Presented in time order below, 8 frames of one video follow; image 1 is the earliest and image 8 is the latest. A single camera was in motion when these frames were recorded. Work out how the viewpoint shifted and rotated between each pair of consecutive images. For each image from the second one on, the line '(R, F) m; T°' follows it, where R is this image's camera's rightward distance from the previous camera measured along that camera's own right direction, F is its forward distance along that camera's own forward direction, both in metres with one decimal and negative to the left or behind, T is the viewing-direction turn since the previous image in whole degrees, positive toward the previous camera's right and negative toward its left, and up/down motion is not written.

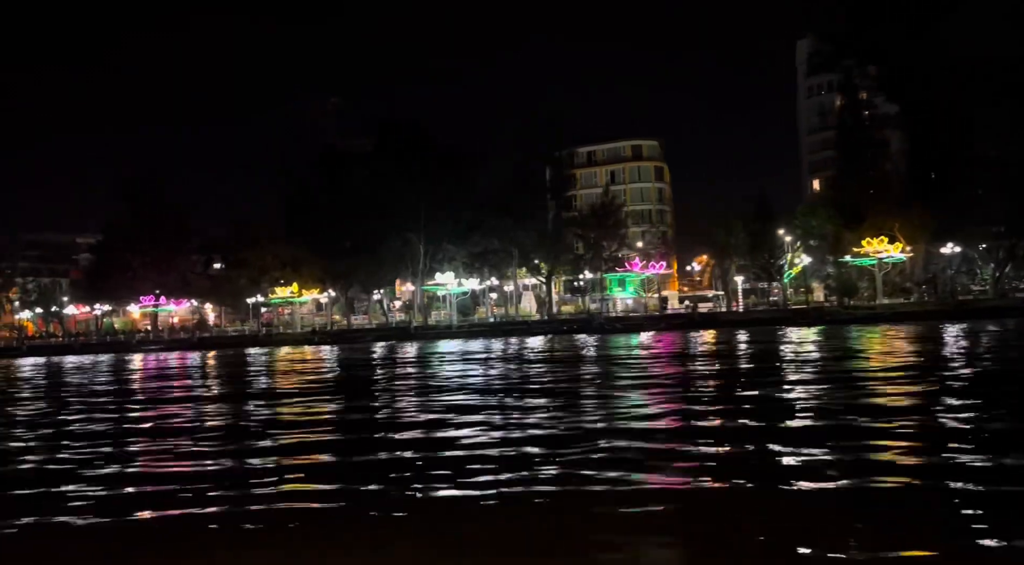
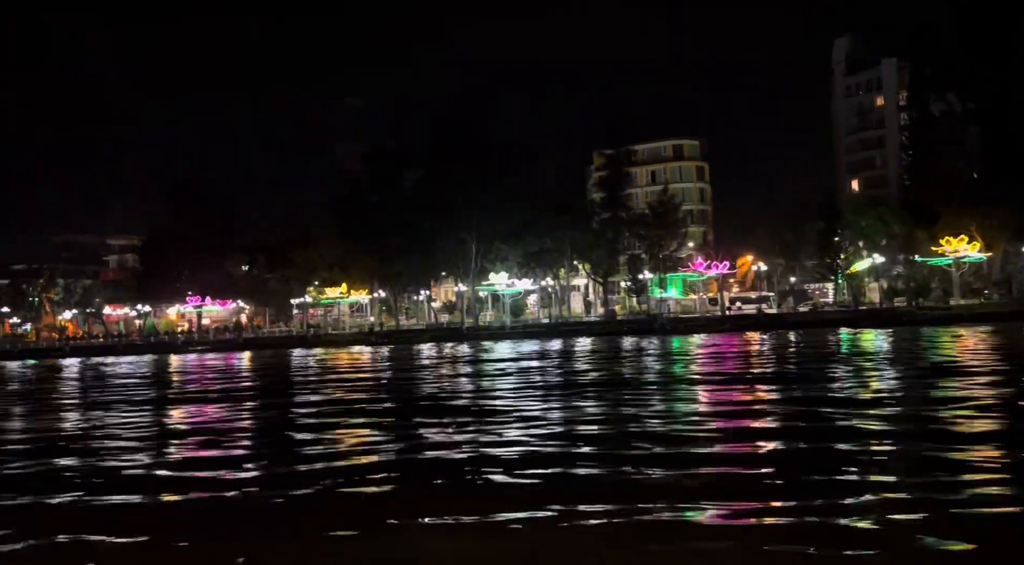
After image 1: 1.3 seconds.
(-1.0, +0.8) m; -1°
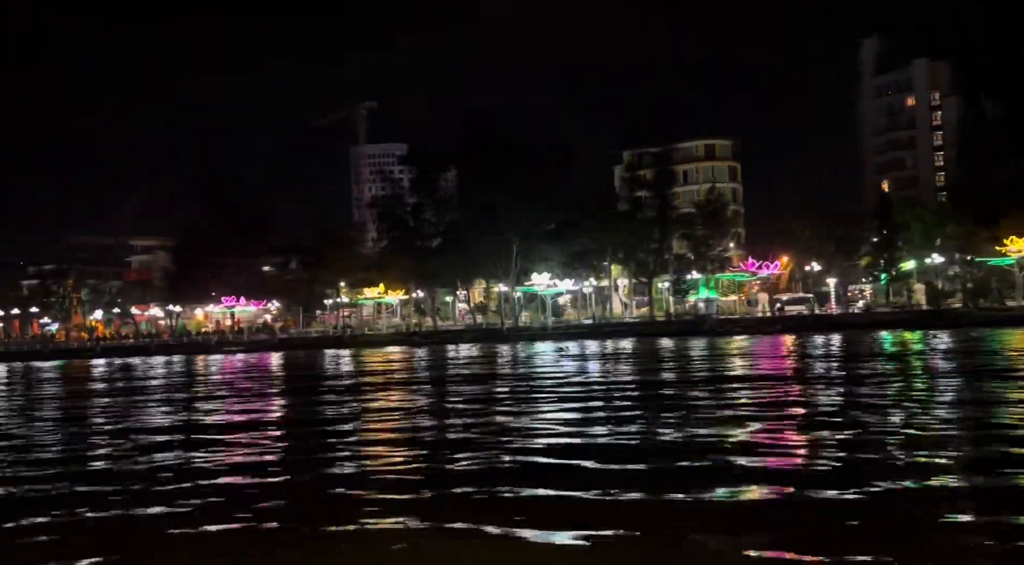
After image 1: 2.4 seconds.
(-0.9, +0.6) m; -1°
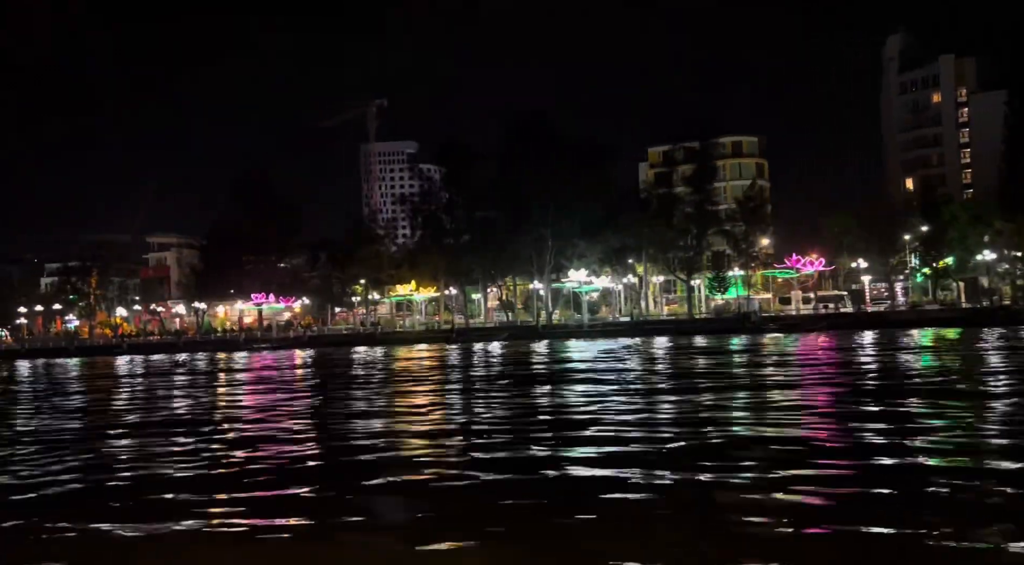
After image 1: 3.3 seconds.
(-0.8, +0.6) m; -1°
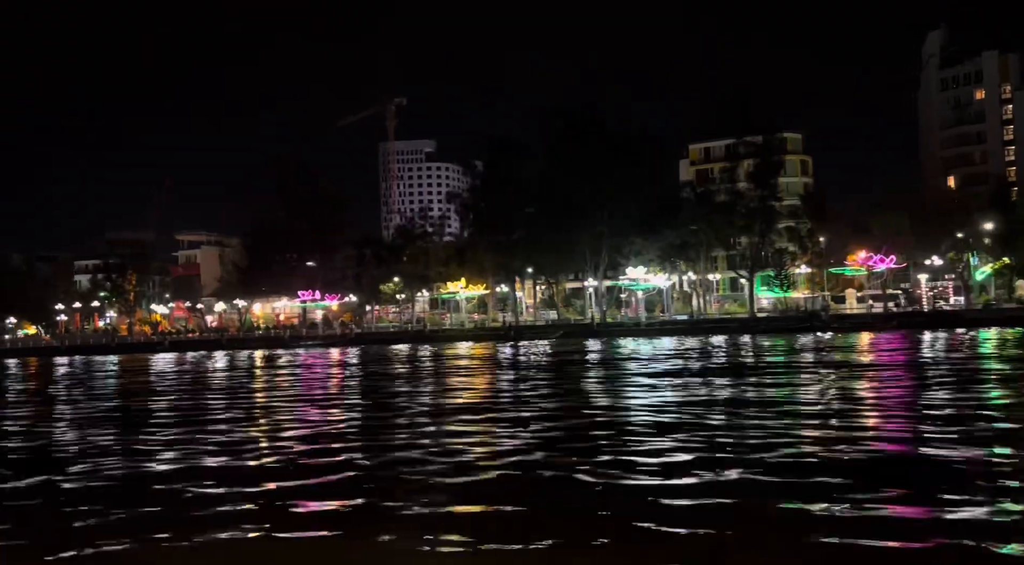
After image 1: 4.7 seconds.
(-1.1, +0.9) m; -1°
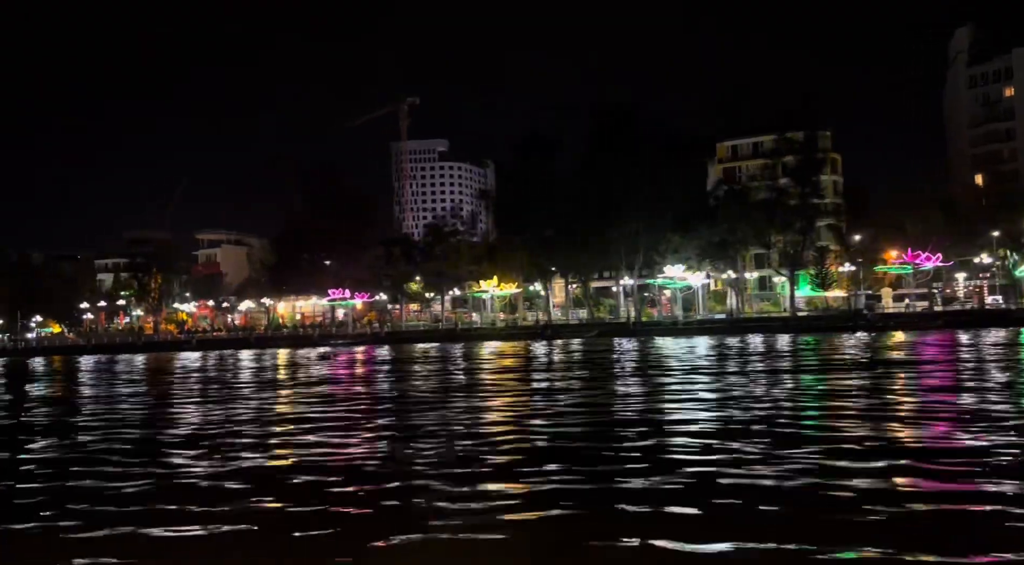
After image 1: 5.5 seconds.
(-0.6, +0.6) m; -1°
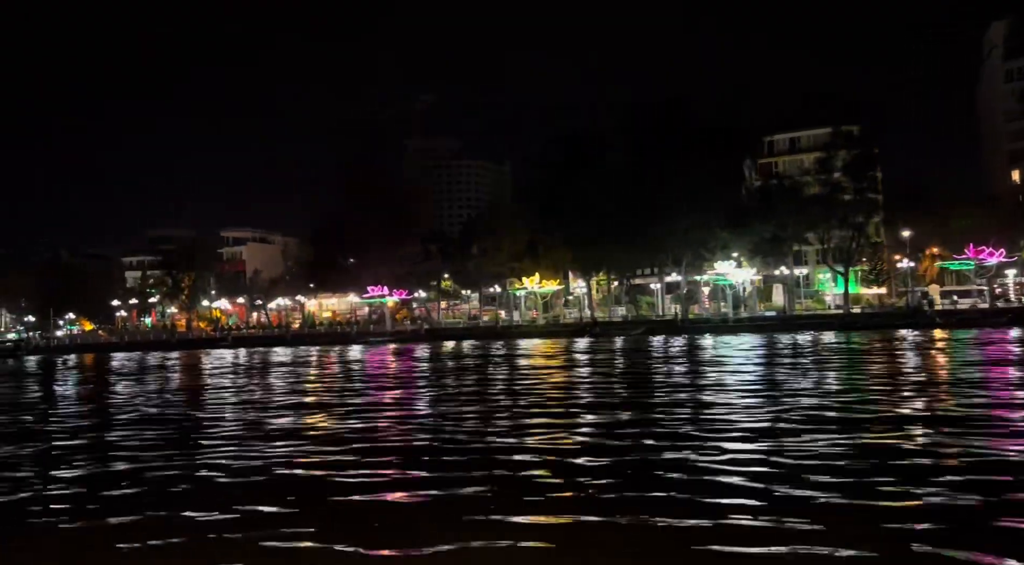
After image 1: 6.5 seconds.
(-0.9, +0.8) m; -1°
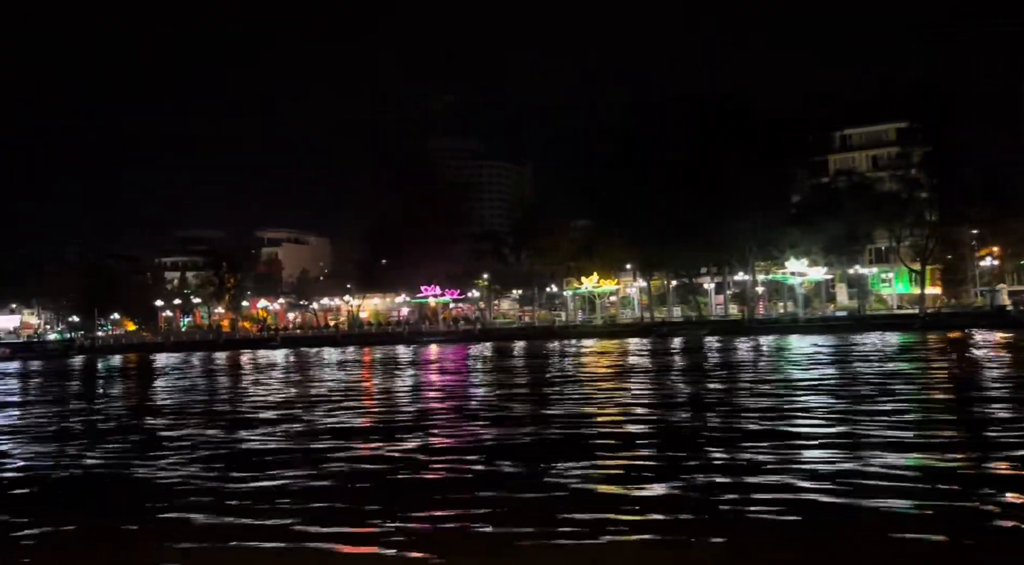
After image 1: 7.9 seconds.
(-1.1, +1.1) m; -1°
